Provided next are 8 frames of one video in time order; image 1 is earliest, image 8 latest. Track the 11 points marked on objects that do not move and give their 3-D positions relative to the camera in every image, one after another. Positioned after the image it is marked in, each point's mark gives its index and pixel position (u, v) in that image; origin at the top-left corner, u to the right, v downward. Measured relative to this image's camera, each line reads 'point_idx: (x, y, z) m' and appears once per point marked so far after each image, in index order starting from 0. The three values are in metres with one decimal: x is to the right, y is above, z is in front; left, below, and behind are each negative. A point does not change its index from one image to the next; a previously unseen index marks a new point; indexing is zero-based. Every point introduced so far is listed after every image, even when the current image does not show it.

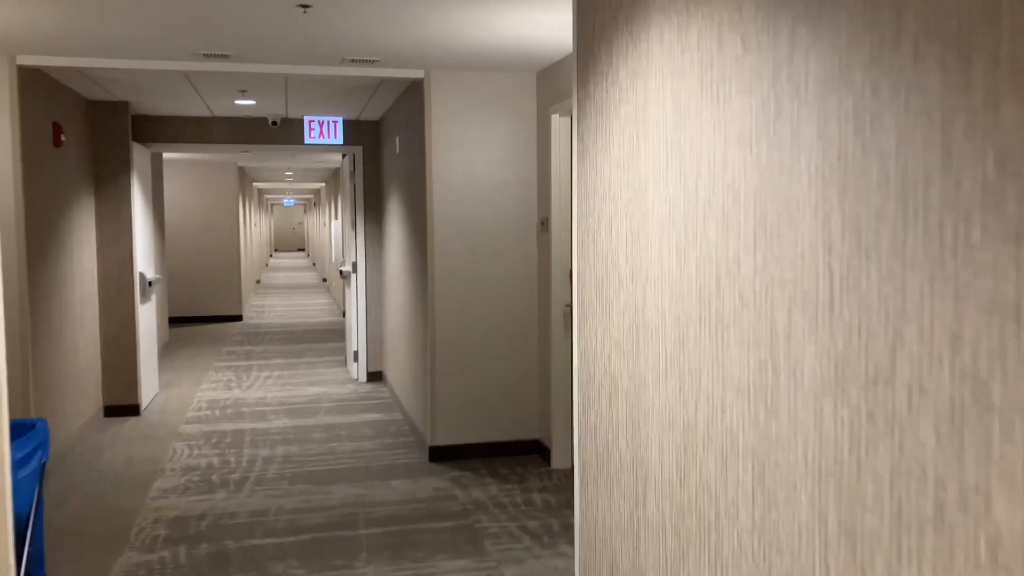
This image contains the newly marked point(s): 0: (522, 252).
0: (+0.1, +0.2, +5.1) m
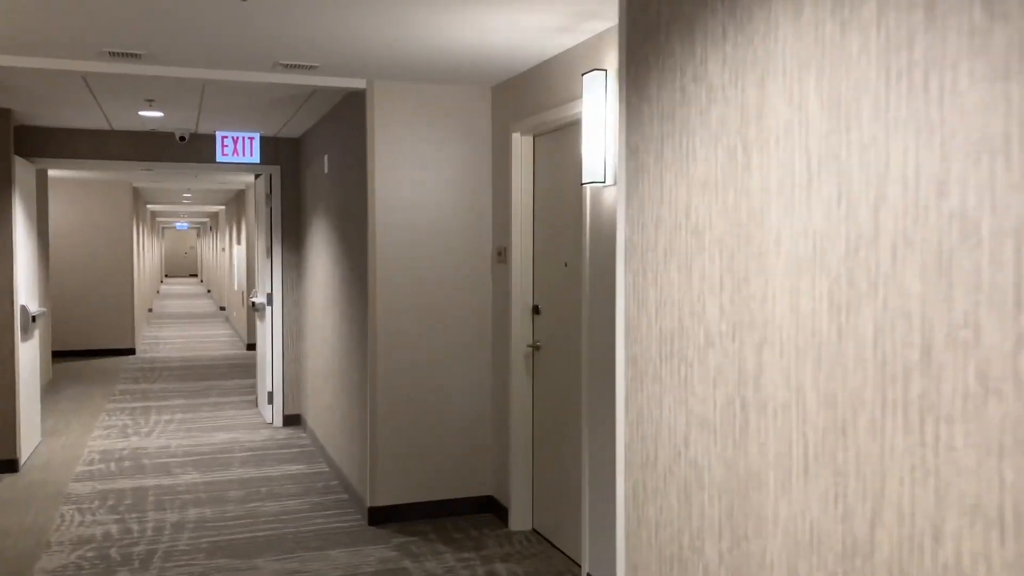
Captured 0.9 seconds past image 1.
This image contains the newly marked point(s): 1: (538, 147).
0: (-0.2, 0.0, +4.6) m
1: (+0.1, +0.7, +4.3) m
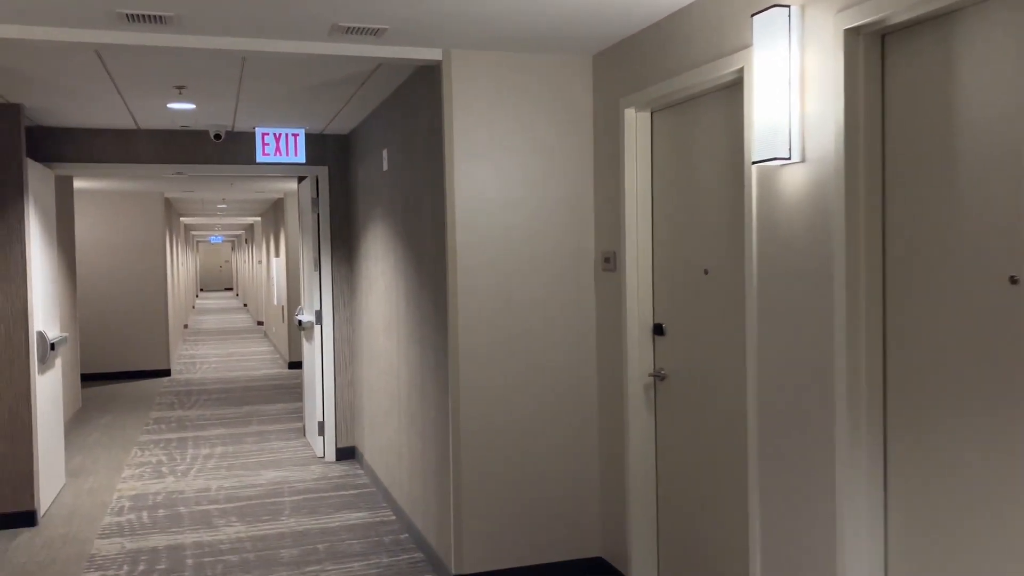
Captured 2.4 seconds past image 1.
0: (+0.3, 0.0, +3.7) m
1: (+0.6, +0.6, +3.4) m
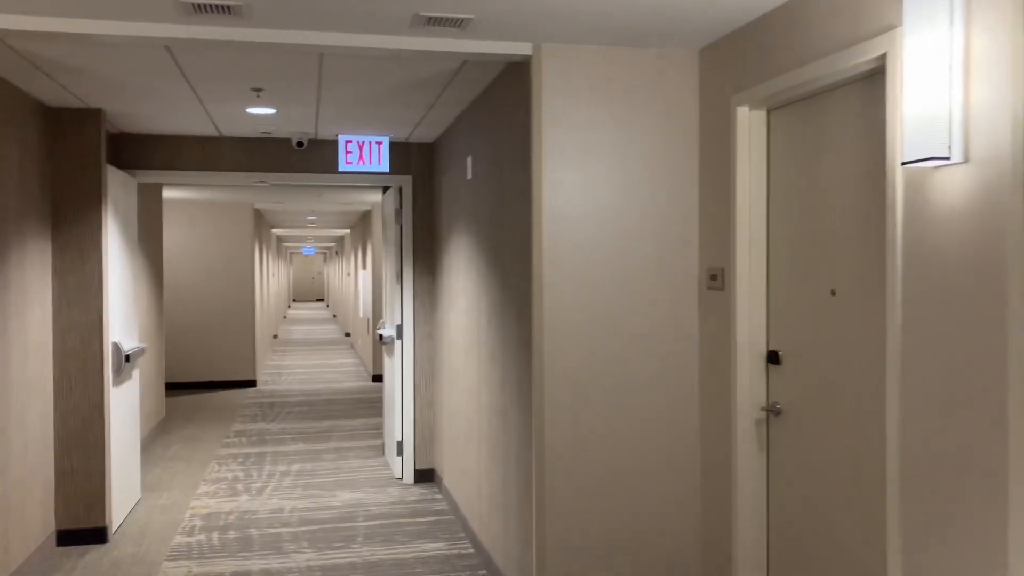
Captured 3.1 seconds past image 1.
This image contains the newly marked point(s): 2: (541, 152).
0: (+0.6, -0.1, +3.4) m
1: (+0.9, +0.5, +3.0) m
2: (+0.1, +0.5, +3.2) m
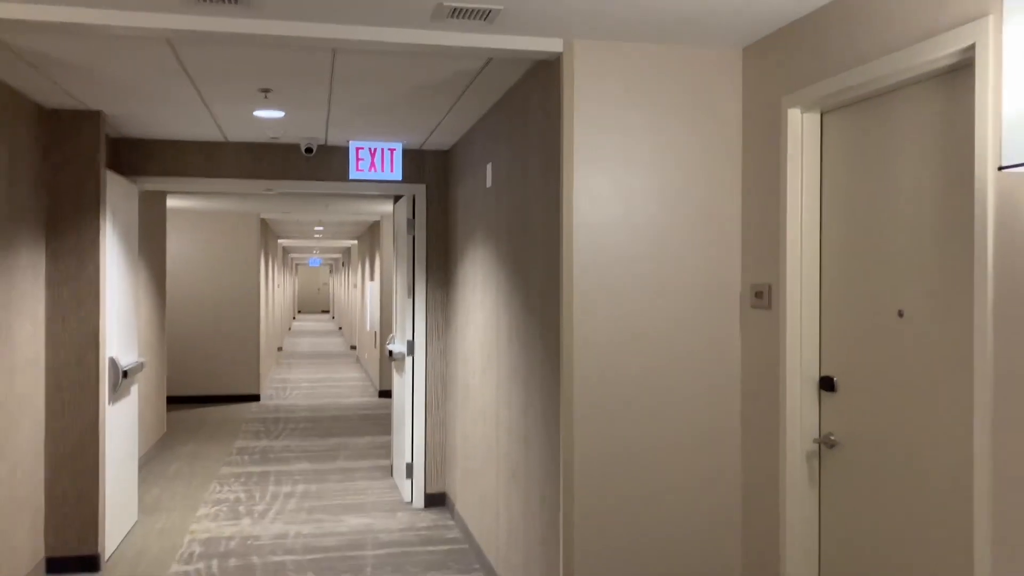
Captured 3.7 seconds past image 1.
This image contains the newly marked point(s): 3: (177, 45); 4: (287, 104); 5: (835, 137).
0: (+0.7, -0.2, +3.1) m
1: (+1.0, +0.5, +2.8) m
2: (+0.2, +0.4, +3.0) m
3: (-1.1, +0.8, +3.1) m
4: (-1.0, +0.8, +4.0) m
5: (+1.0, +0.5, +2.7) m
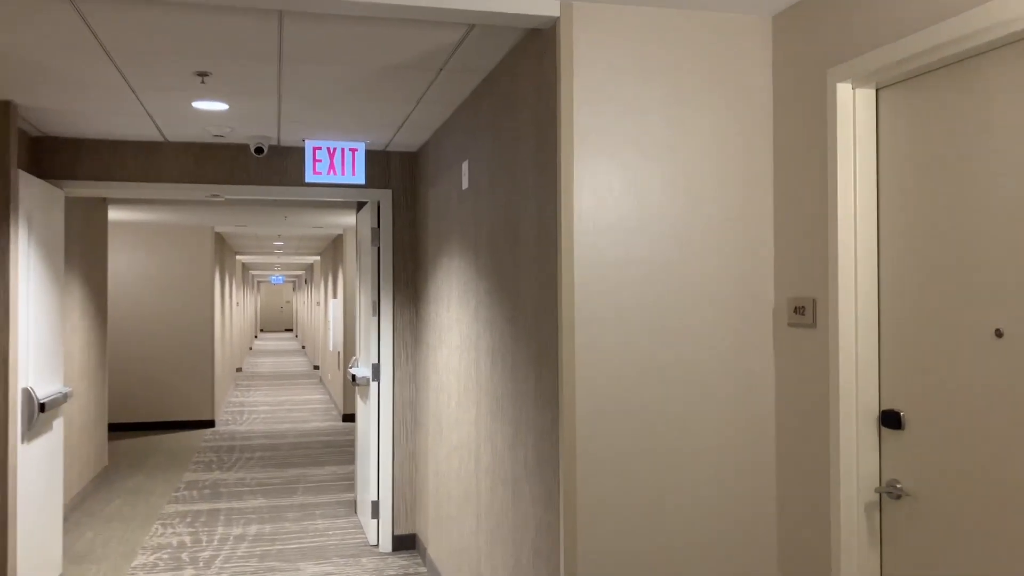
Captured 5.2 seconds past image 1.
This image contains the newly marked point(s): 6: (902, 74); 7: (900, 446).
0: (+0.7, -0.2, +2.6) m
1: (+0.9, +0.5, +2.3) m
2: (+0.2, +0.4, +2.4) m
3: (-1.2, +0.8, +2.5) m
4: (-1.1, +0.8, +3.5) m
5: (+0.9, +0.4, +2.2) m
6: (+0.9, +0.5, +2.2) m
7: (+0.9, -0.4, +2.2) m
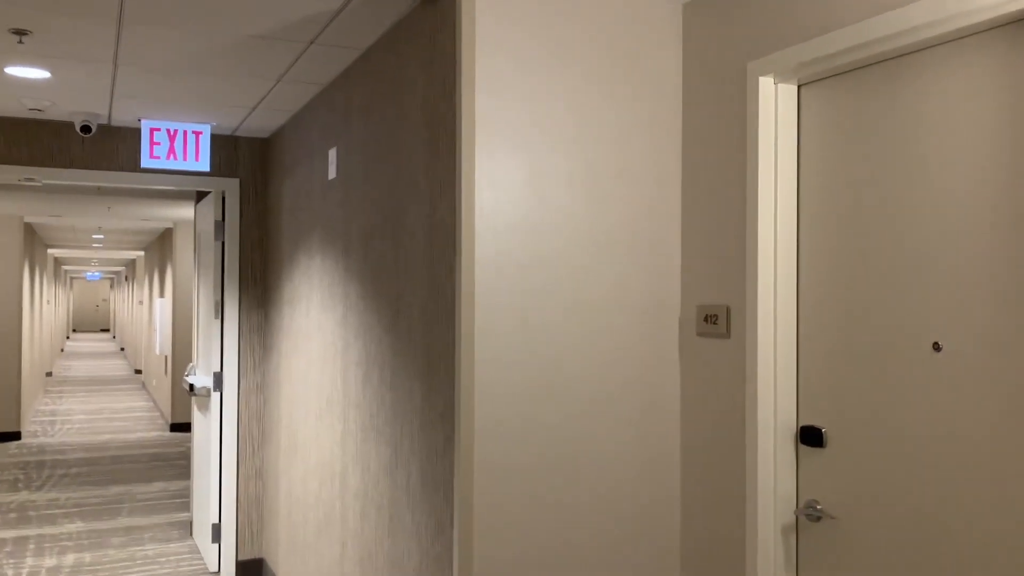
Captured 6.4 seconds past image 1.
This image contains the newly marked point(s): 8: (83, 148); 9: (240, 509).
0: (+0.4, -0.2, +2.4) m
1: (+0.7, +0.4, +2.1) m
2: (-0.1, +0.4, +2.2) m
3: (-1.4, +0.8, +2.0) m
4: (-1.5, +0.8, +3.0) m
5: (+0.7, +0.4, +2.1) m
6: (+0.7, +0.5, +2.1) m
7: (+0.7, -0.4, +2.1) m
8: (-2.0, +0.6, +4.2) m
9: (-1.3, -1.1, +4.5) m
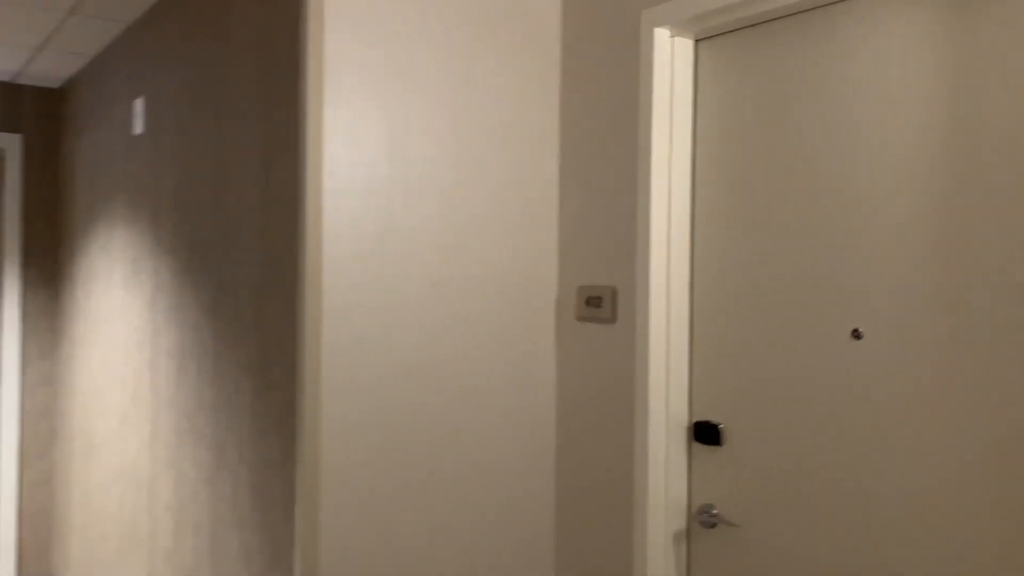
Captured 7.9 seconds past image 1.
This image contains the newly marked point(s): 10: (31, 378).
0: (0.0, -0.2, +2.1) m
1: (+0.4, +0.5, +1.9) m
2: (-0.4, +0.4, +1.8) m
3: (-1.7, +0.8, +1.3) m
4: (-1.9, +0.8, +2.3) m
5: (+0.4, +0.4, +1.9) m
6: (+0.4, +0.5, +1.8) m
7: (+0.4, -0.4, +1.9) m
8: (-2.6, +0.8, +3.4) m
9: (-2.1, -1.0, +3.8) m
10: (-2.0, -0.4, +3.8) m
